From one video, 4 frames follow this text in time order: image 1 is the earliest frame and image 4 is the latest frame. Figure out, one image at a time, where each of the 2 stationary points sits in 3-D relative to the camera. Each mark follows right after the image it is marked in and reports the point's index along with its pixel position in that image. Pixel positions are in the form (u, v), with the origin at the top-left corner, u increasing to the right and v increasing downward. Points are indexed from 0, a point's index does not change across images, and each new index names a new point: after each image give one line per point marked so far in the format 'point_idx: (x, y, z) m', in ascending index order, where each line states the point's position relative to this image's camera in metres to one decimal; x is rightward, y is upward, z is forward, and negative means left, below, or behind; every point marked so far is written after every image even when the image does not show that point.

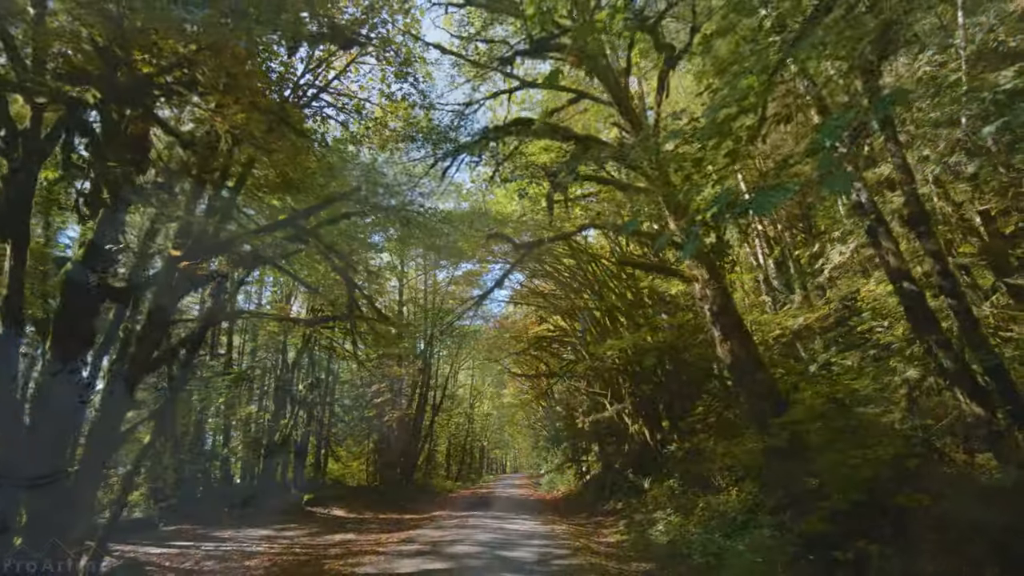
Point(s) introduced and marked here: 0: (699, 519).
0: (+3.2, -3.8, +9.9) m
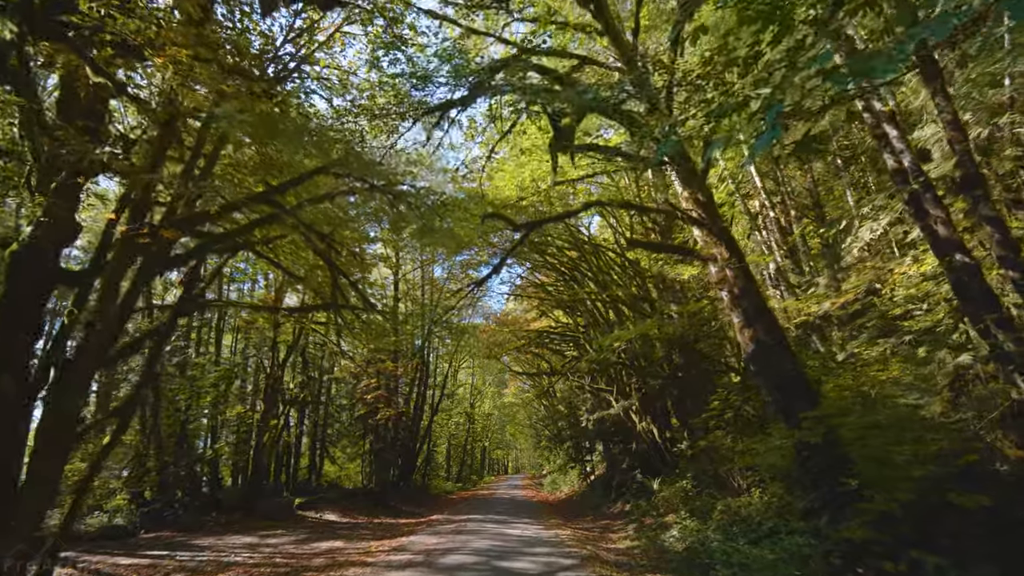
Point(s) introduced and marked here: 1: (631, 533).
0: (+3.2, -3.5, +9.0) m
1: (+2.5, -5.2, +12.7) m
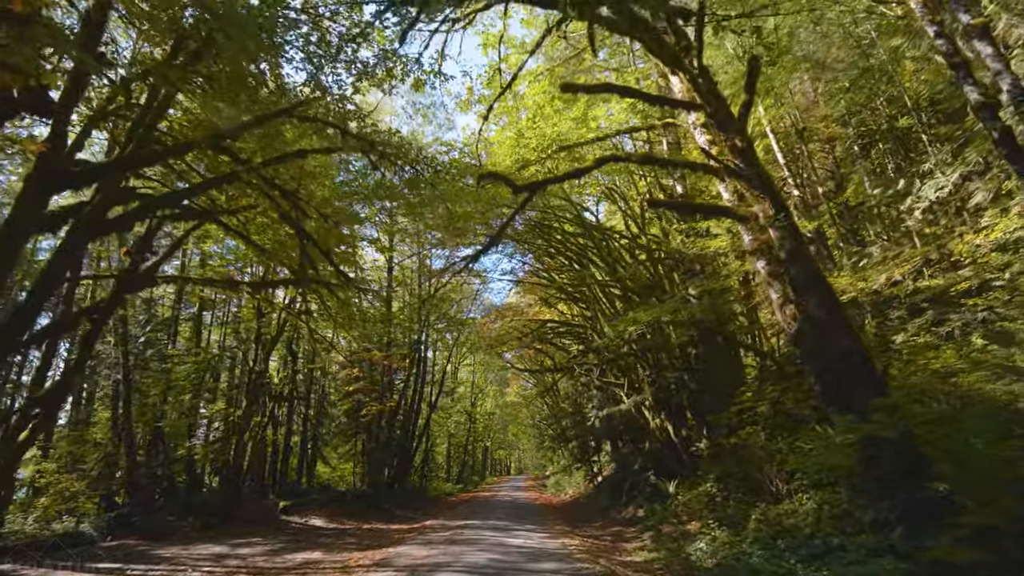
0: (+3.2, -3.2, +7.7) m
1: (+2.5, -4.8, +11.3) m
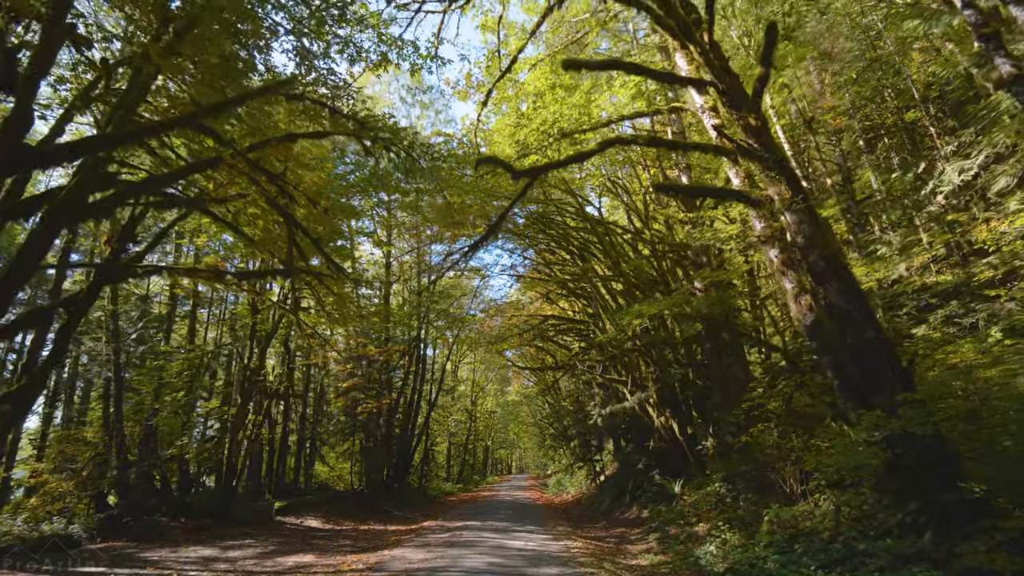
0: (+3.2, -3.0, +7.3) m
1: (+2.5, -4.6, +10.9) m
